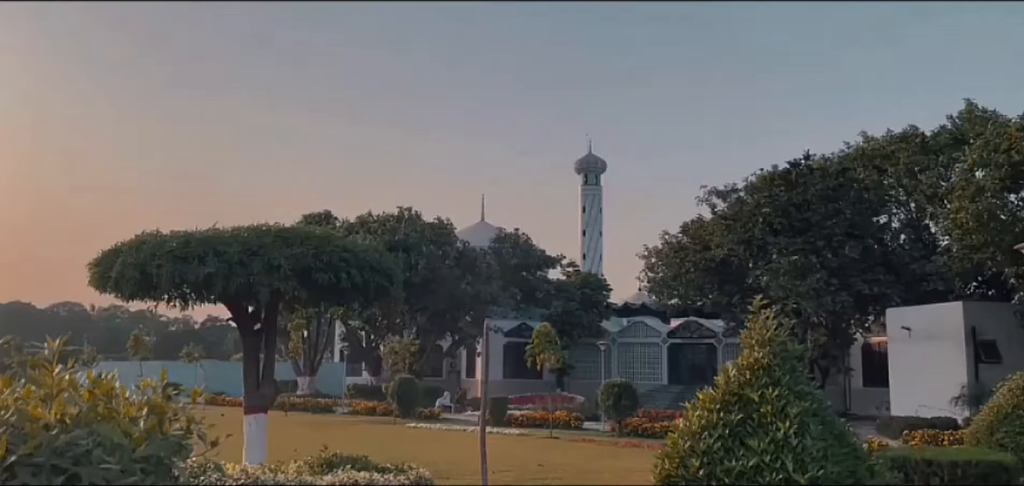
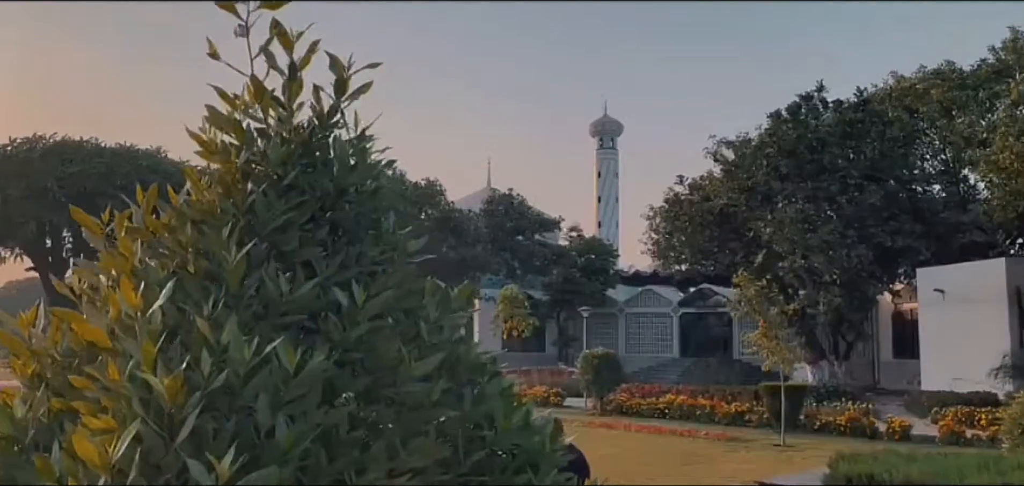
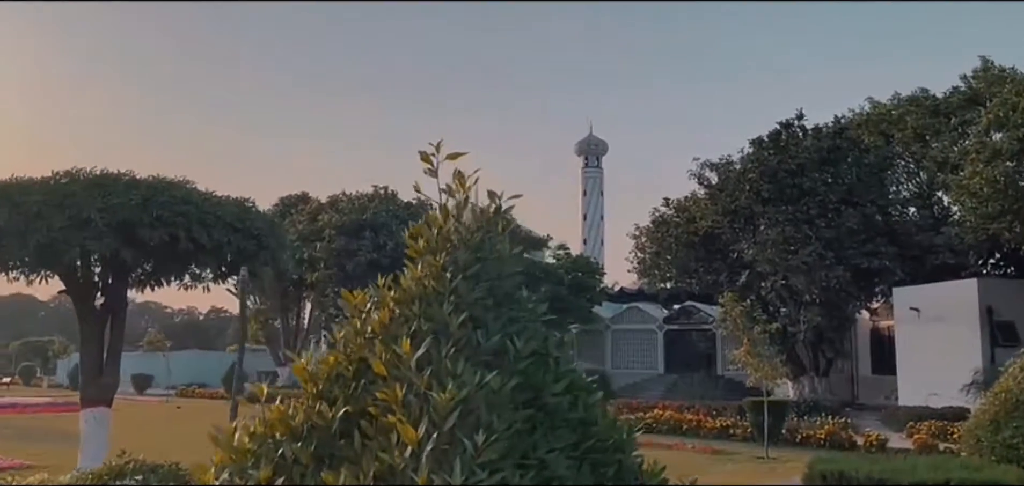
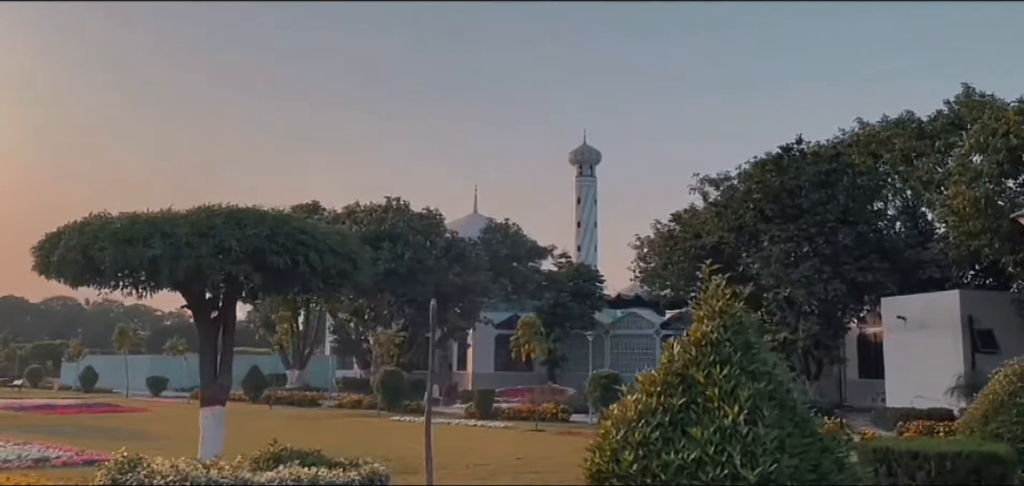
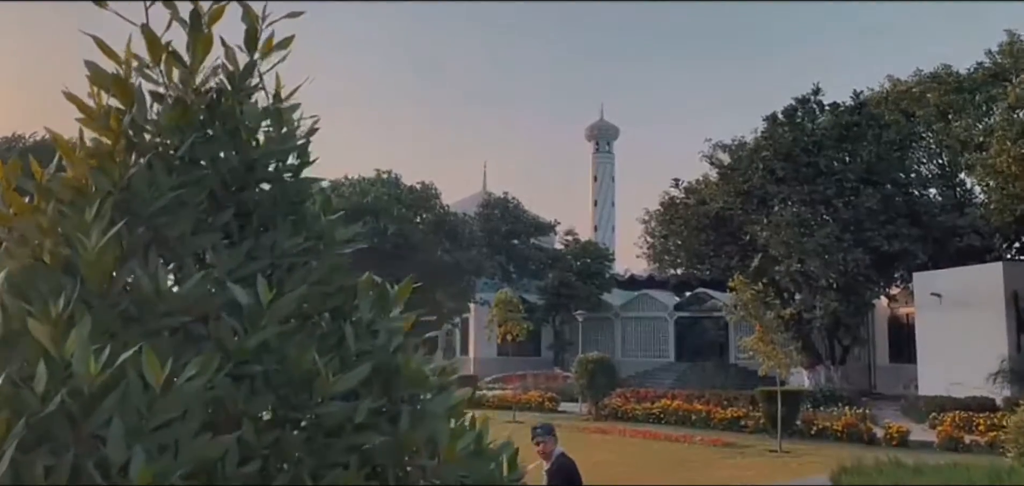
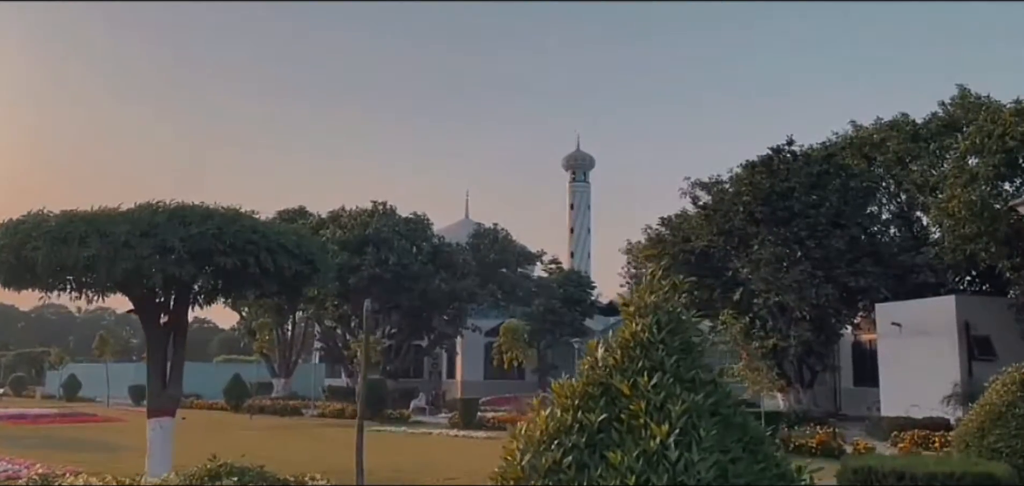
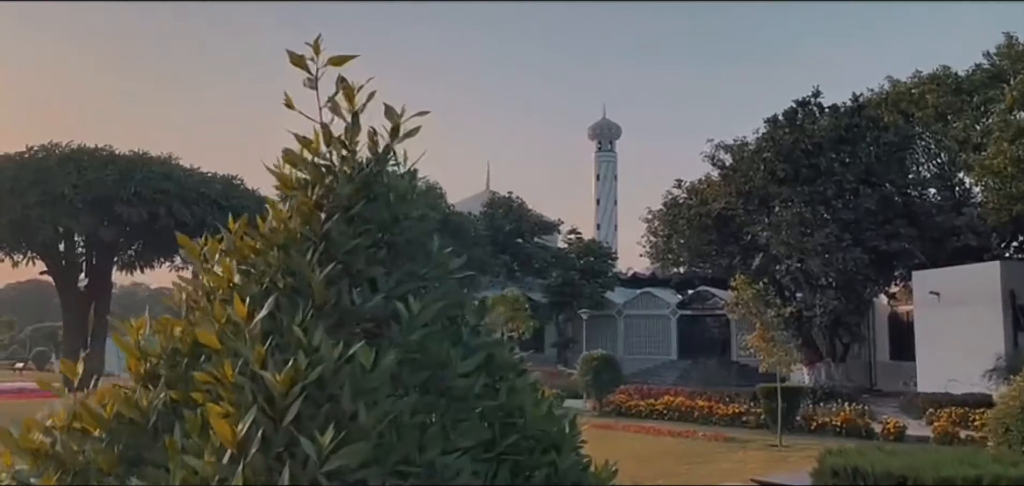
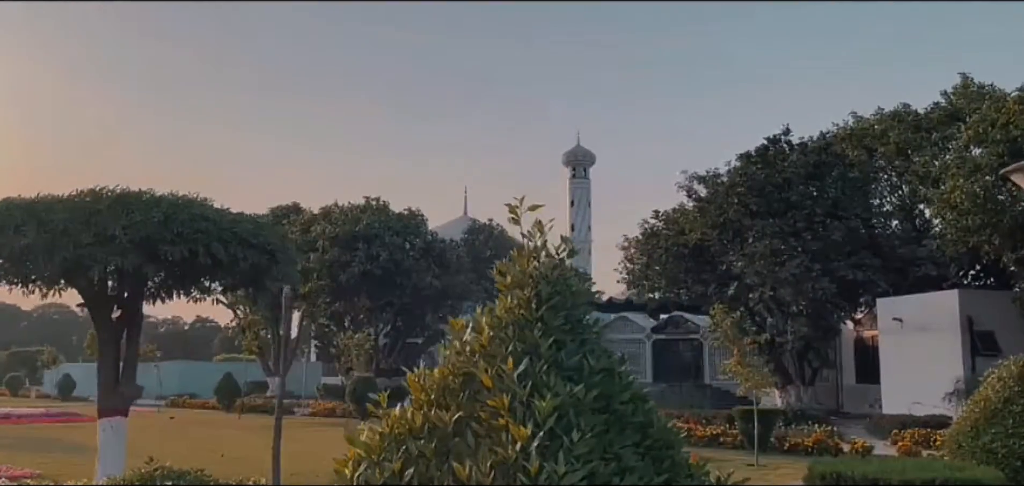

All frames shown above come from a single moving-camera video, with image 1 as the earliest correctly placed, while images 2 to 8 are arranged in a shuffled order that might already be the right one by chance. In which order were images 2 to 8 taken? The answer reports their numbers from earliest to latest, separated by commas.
4, 6, 8, 3, 7, 2, 5
